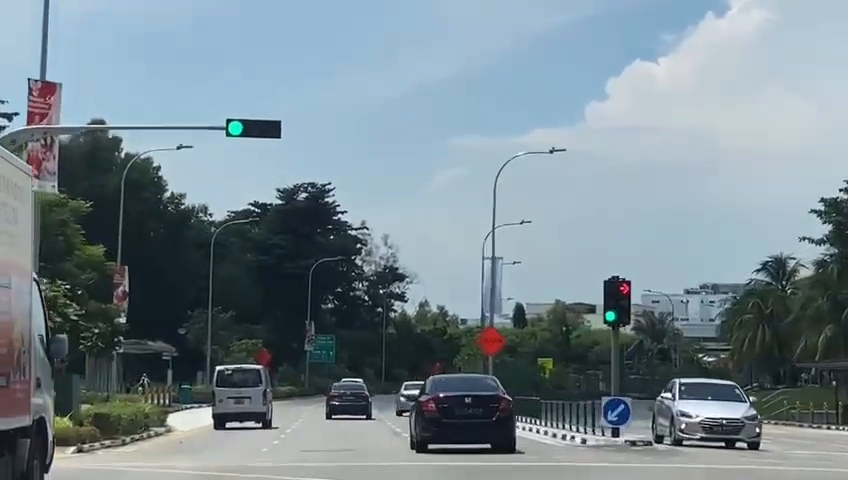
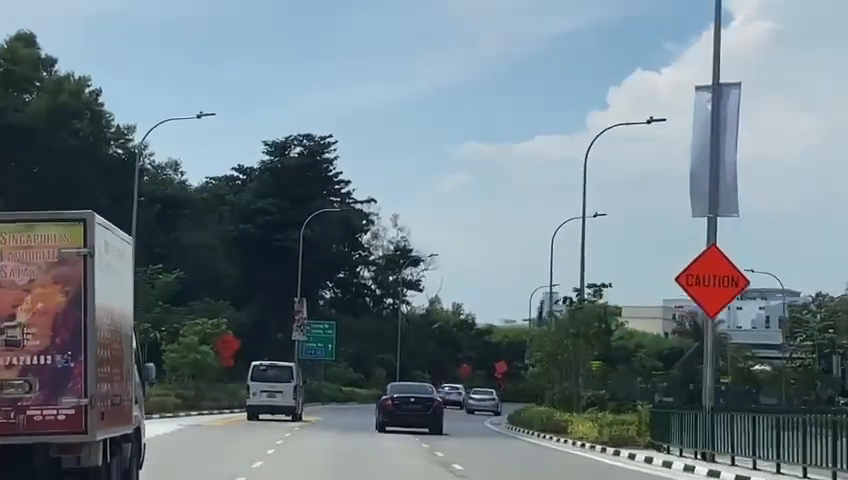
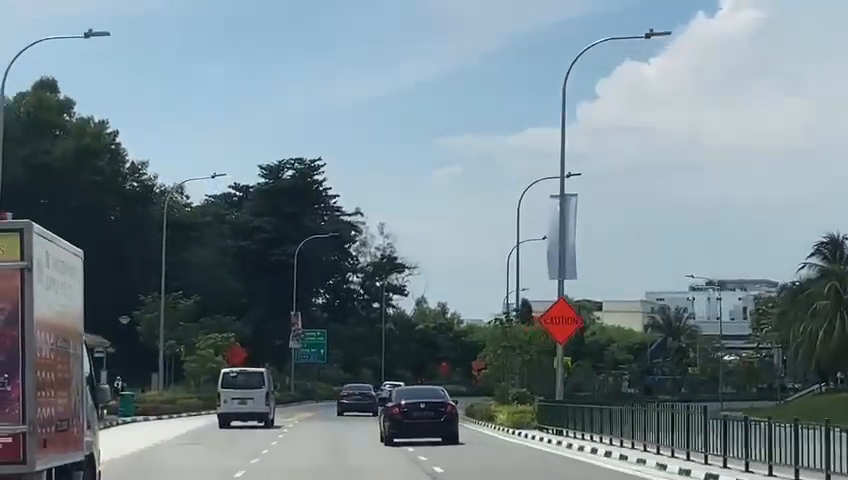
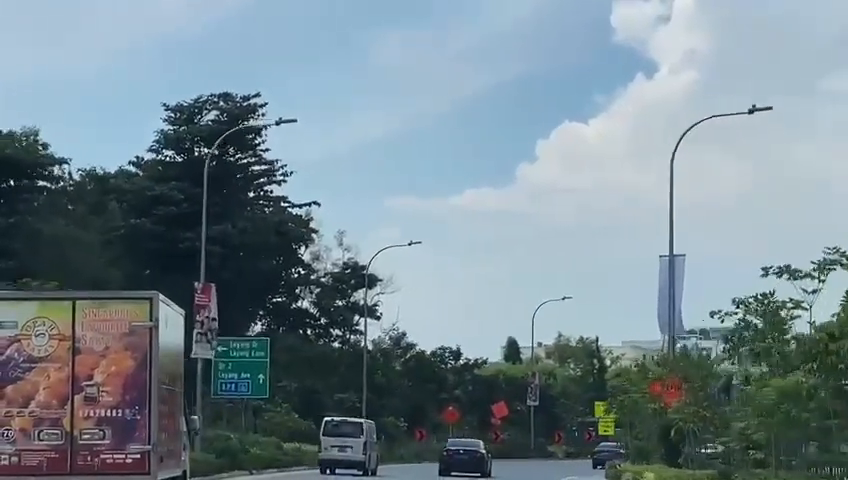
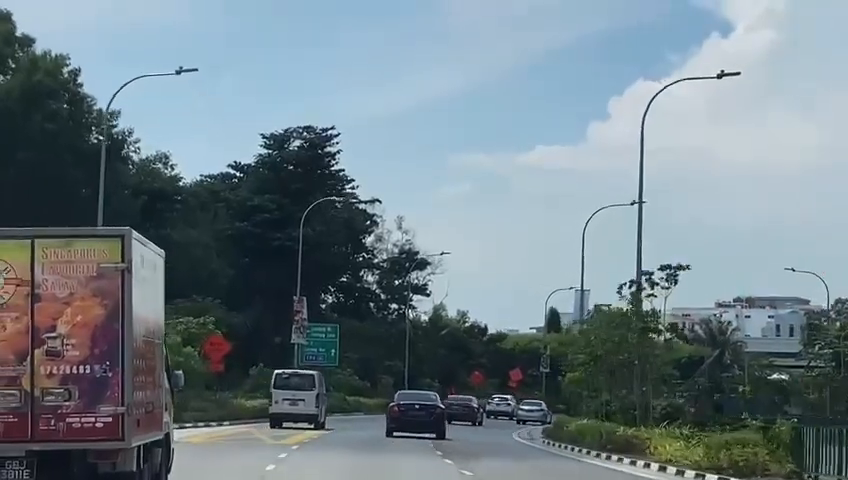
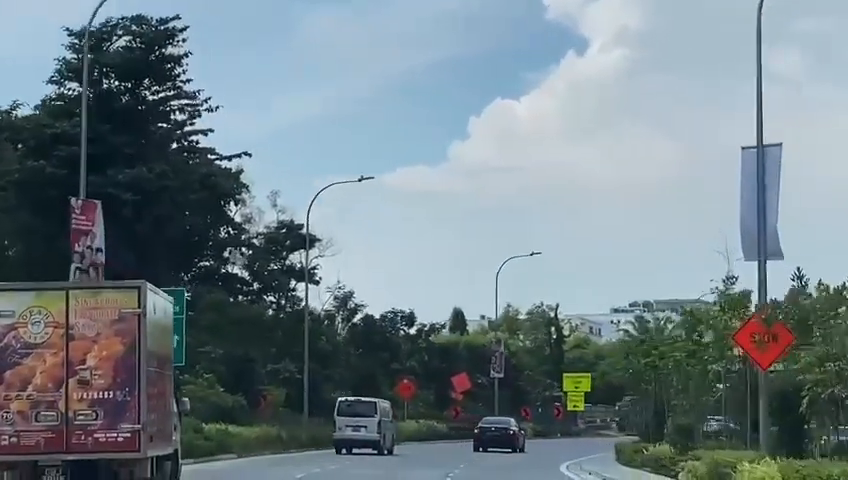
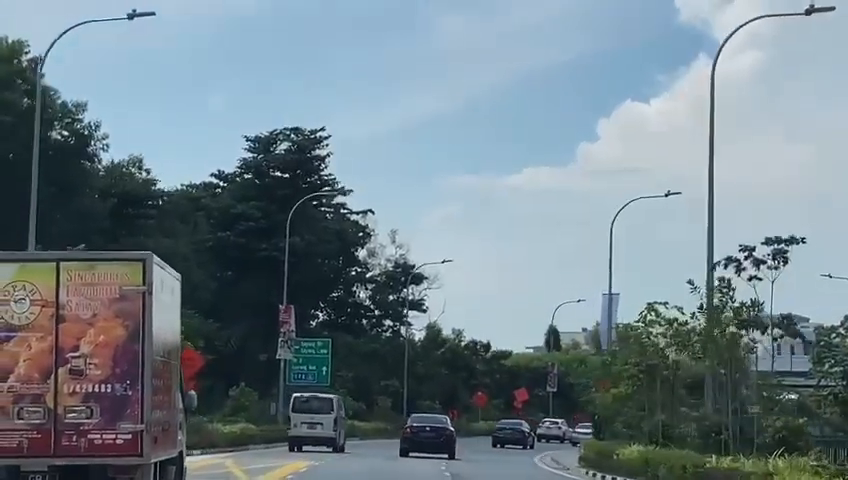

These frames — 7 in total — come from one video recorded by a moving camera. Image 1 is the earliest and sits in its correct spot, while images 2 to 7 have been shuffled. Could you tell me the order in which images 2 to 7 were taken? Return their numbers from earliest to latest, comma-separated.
3, 2, 5, 7, 4, 6
